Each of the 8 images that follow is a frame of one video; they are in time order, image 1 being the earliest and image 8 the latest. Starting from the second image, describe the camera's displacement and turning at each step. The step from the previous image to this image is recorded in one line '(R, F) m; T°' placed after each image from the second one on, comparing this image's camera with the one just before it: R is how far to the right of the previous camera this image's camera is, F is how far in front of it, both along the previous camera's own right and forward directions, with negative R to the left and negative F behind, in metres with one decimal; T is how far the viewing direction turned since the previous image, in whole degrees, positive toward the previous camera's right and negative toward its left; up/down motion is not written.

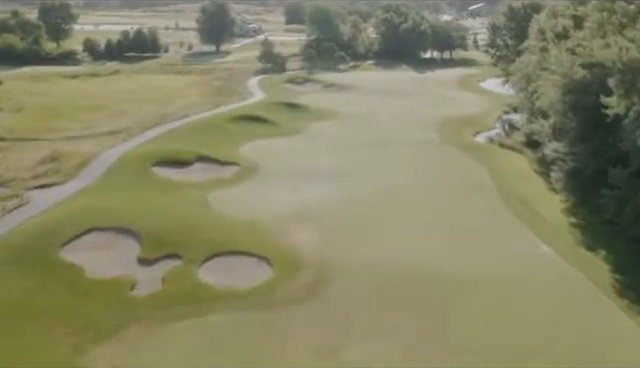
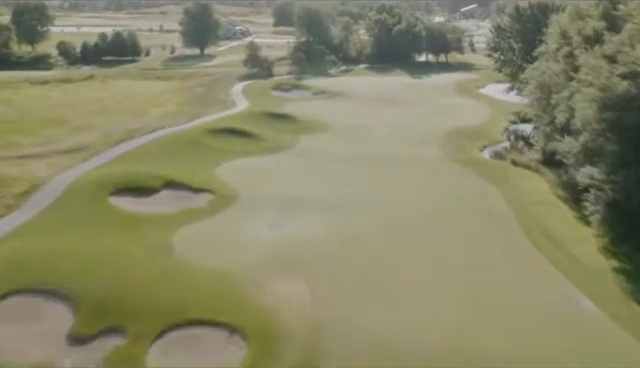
(+0.1, +7.3) m; +1°
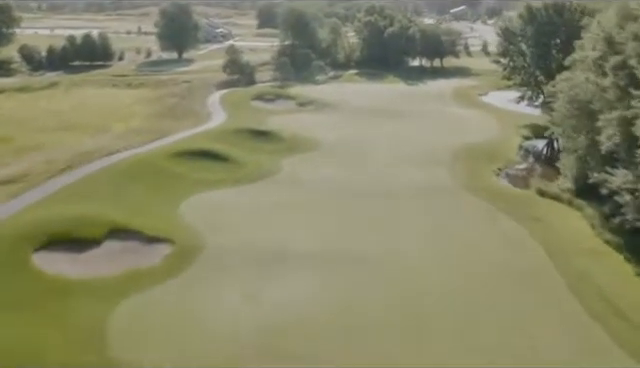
(-0.2, +9.2) m; +1°
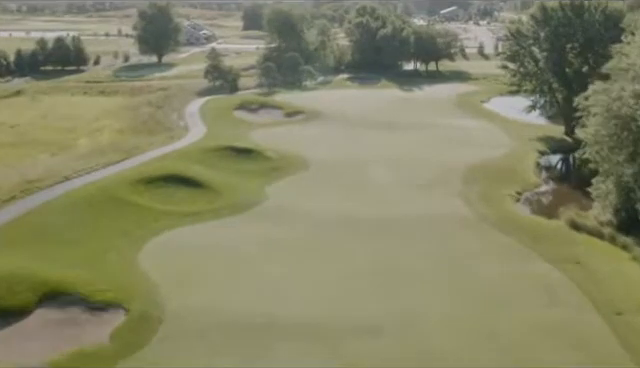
(-0.3, +7.3) m; +1°
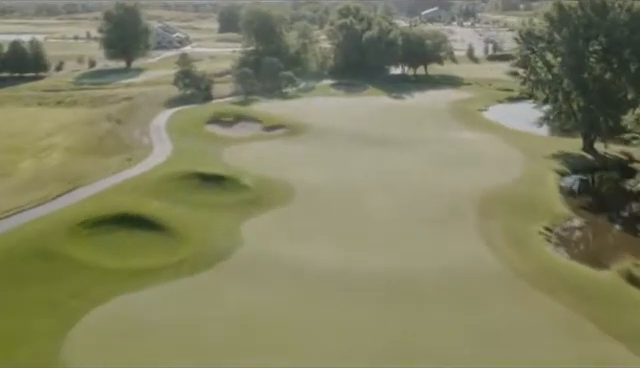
(-0.5, +8.3) m; +2°
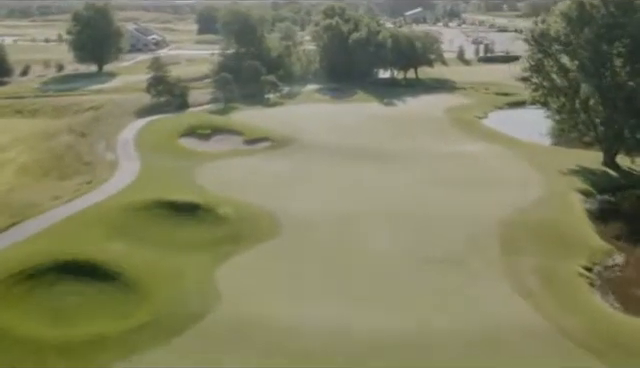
(-0.6, +6.5) m; +2°
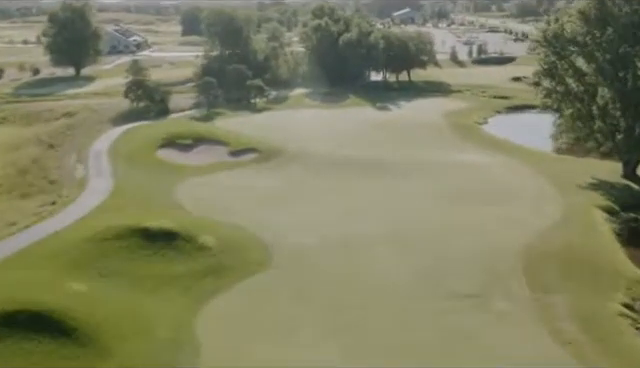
(-0.5, +4.6) m; +1°
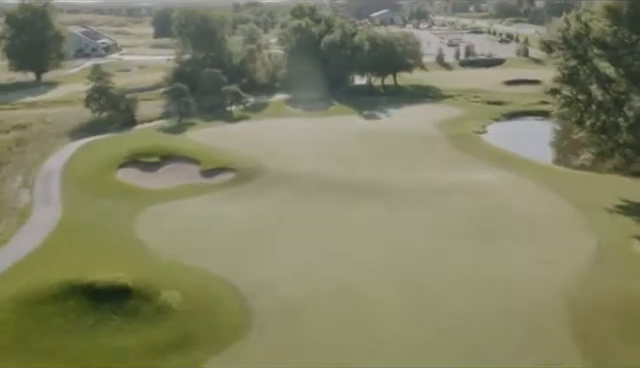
(-0.7, +6.5) m; +2°
